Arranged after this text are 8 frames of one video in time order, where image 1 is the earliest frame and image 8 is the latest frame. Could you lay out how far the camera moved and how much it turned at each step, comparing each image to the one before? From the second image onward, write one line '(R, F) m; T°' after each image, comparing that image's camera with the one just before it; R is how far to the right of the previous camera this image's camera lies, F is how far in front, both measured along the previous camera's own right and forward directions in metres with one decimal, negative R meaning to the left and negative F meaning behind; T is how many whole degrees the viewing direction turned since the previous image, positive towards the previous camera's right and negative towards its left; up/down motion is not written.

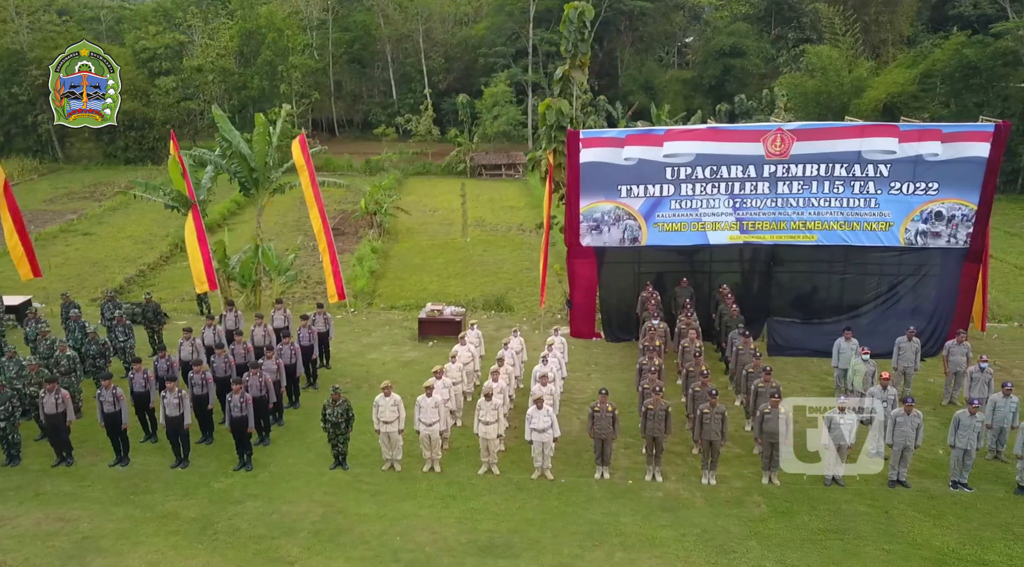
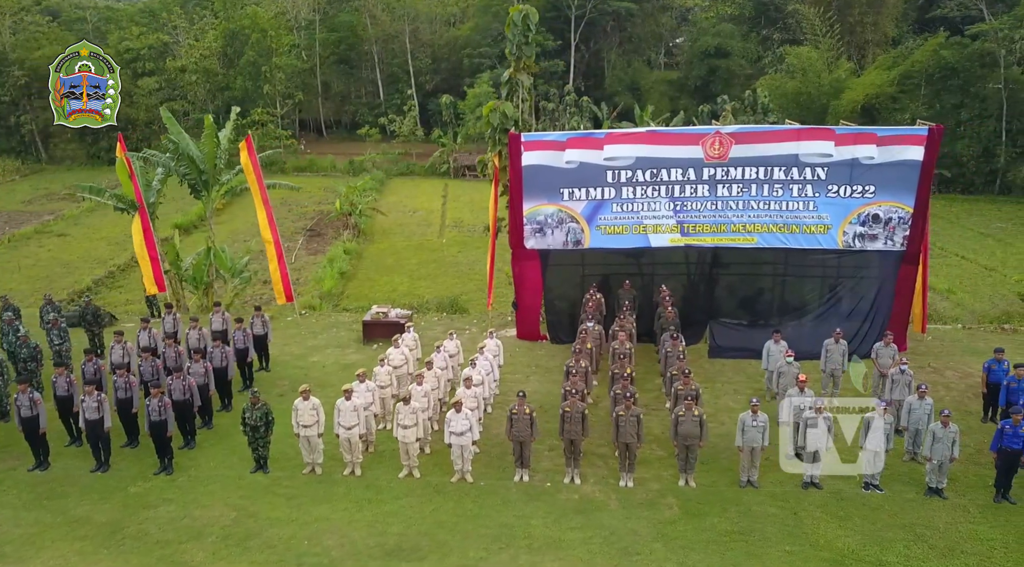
(+0.9, -0.1) m; +1°
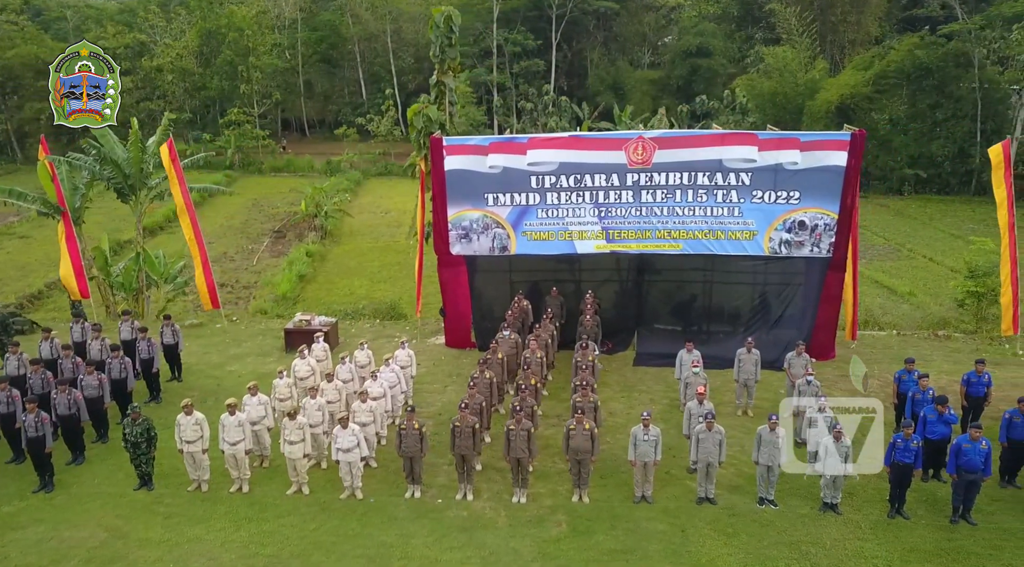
(+1.2, +0.2) m; +1°
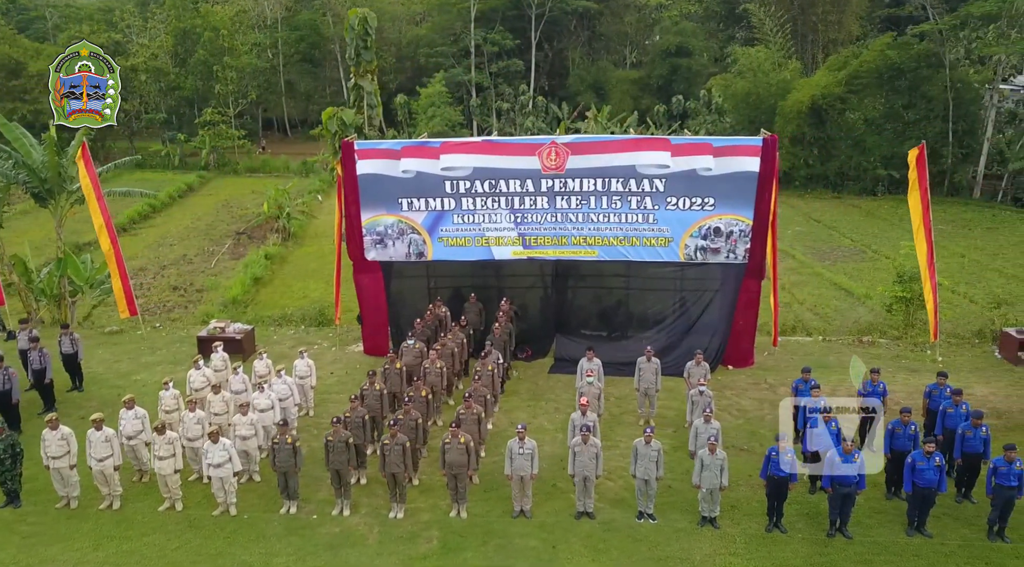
(+1.4, +0.2) m; +1°
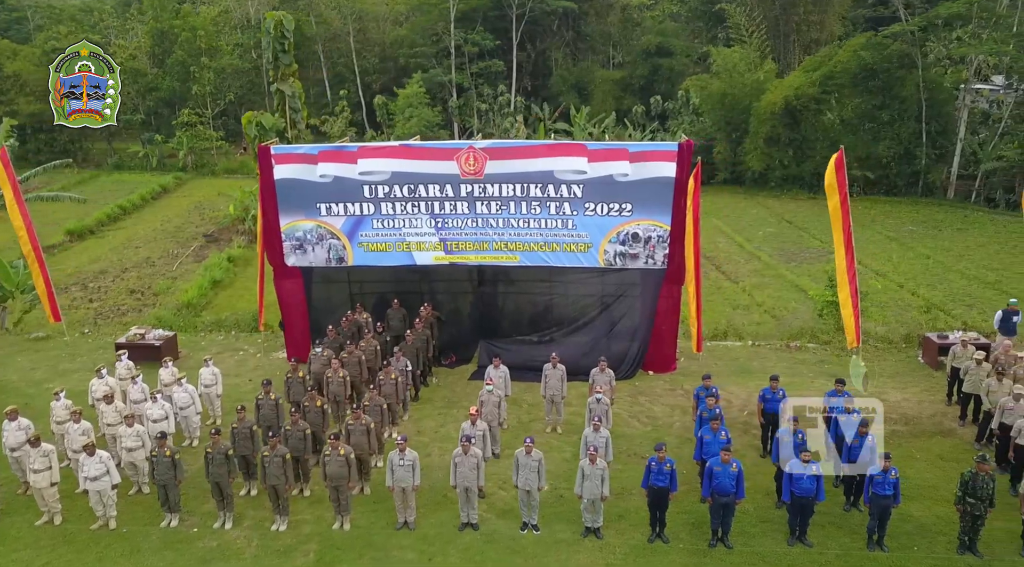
(+1.3, +0.1) m; +1°
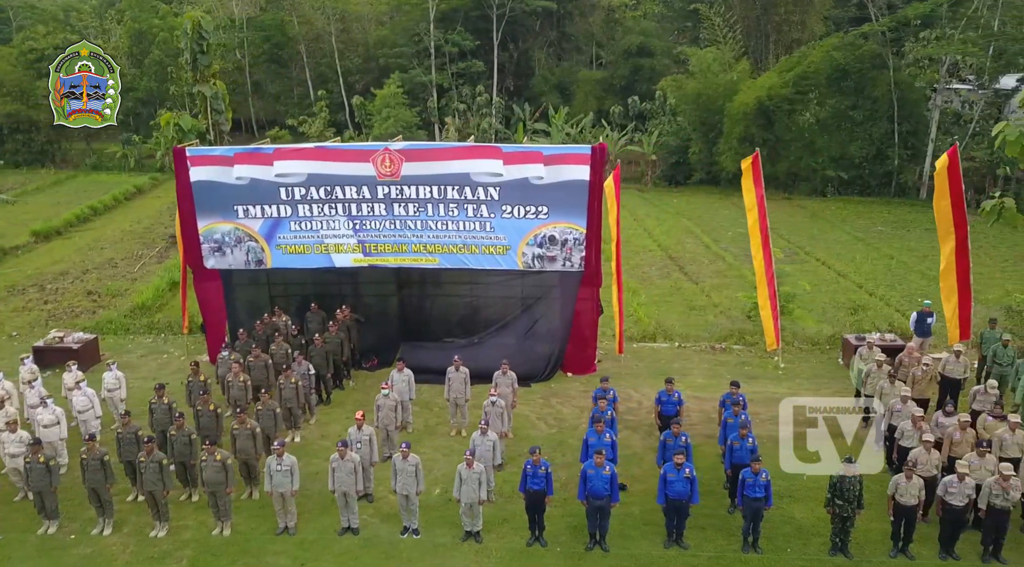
(+1.3, 0.0) m; +1°
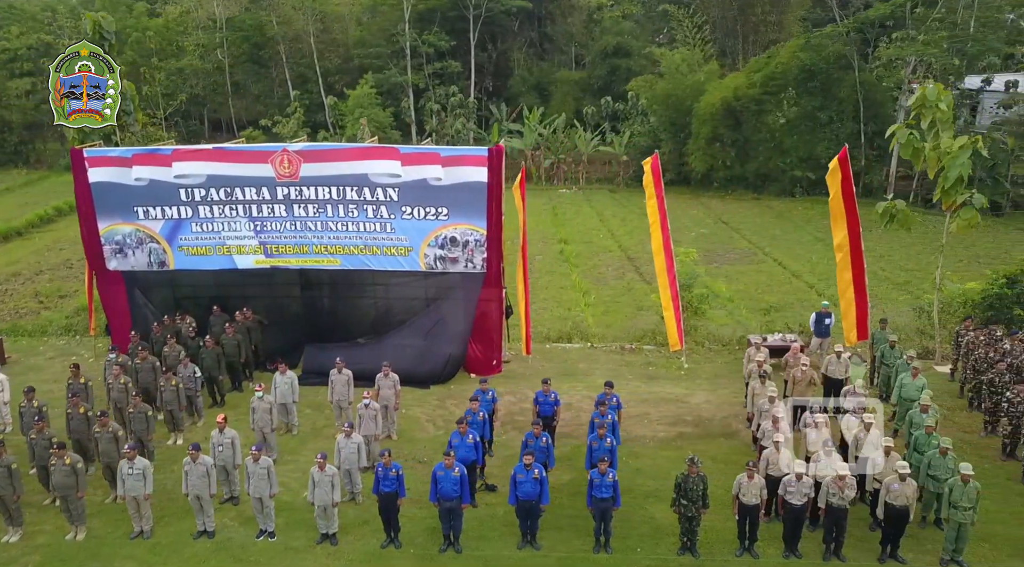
(+1.5, 0.0) m; +1°
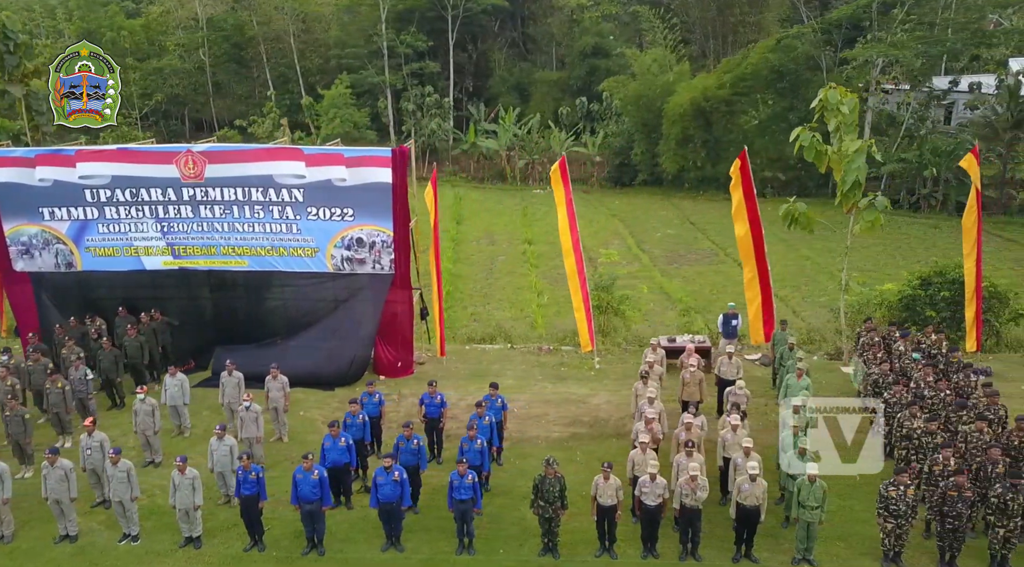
(+1.4, 0.0) m; +1°
